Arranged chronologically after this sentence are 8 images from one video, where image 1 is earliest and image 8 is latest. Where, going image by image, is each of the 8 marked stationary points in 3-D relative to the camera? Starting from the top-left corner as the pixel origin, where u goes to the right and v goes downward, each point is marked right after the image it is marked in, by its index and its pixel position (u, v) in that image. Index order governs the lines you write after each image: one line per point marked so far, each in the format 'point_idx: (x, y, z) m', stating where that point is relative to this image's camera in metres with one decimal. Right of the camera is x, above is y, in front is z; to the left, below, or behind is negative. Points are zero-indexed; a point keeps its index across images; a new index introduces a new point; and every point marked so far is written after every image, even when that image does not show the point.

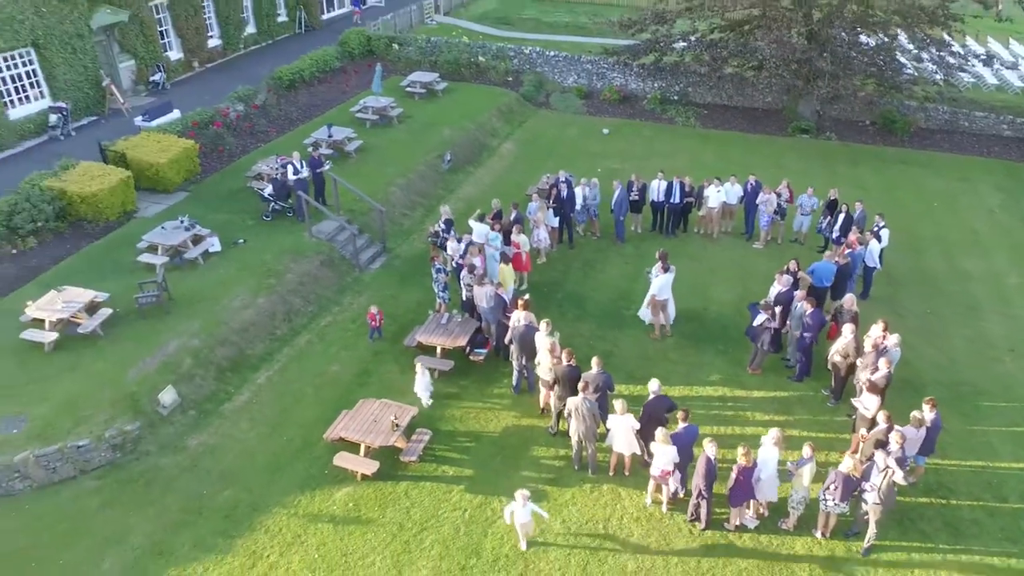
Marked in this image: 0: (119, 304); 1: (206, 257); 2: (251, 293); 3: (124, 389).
0: (-7.0, -0.3, +14.8) m
1: (-6.1, +0.6, +16.4) m
2: (-4.8, -0.1, +15.2) m
3: (-5.9, -1.5, +12.7) m
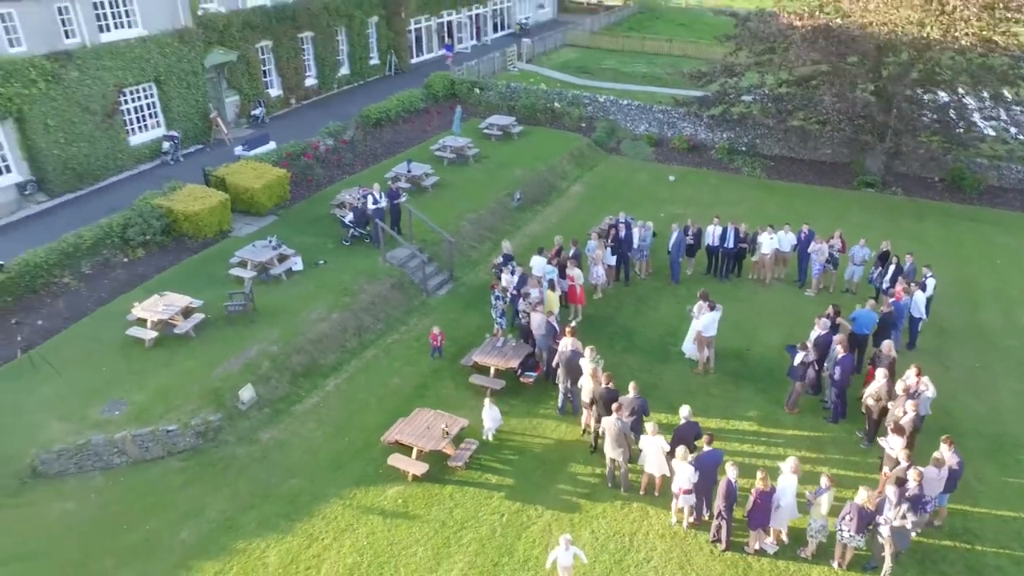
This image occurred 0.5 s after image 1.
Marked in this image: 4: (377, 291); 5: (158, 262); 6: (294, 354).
0: (-6.0, -0.5, +16.5) m
1: (-4.8, +0.3, +18.0) m
2: (-3.7, -0.4, +16.7) m
3: (-5.1, -1.7, +14.2) m
4: (-2.9, -0.1, +17.6) m
5: (-8.0, +0.6, +18.7) m
6: (-4.1, -1.2, +15.3) m
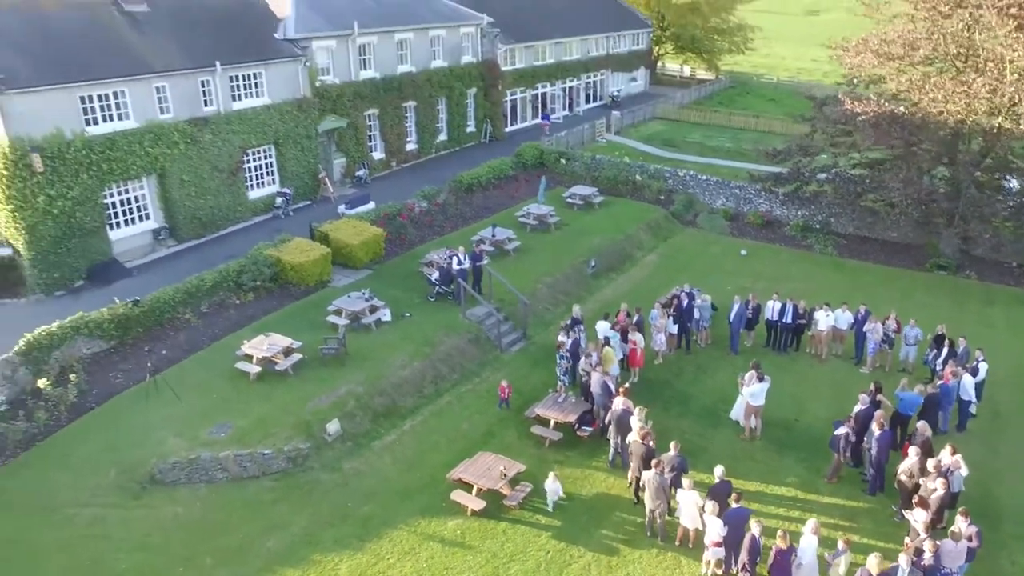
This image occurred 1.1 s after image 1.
0: (-4.6, -1.4, +18.6) m
1: (-3.2, -0.9, +20.1) m
2: (-2.3, -1.6, +18.5) m
3: (-4.1, -2.5, +16.1) m
4: (-1.3, -1.3, +19.4) m
5: (-6.3, -0.5, +21.1) m
6: (-2.8, -2.2, +17.2) m
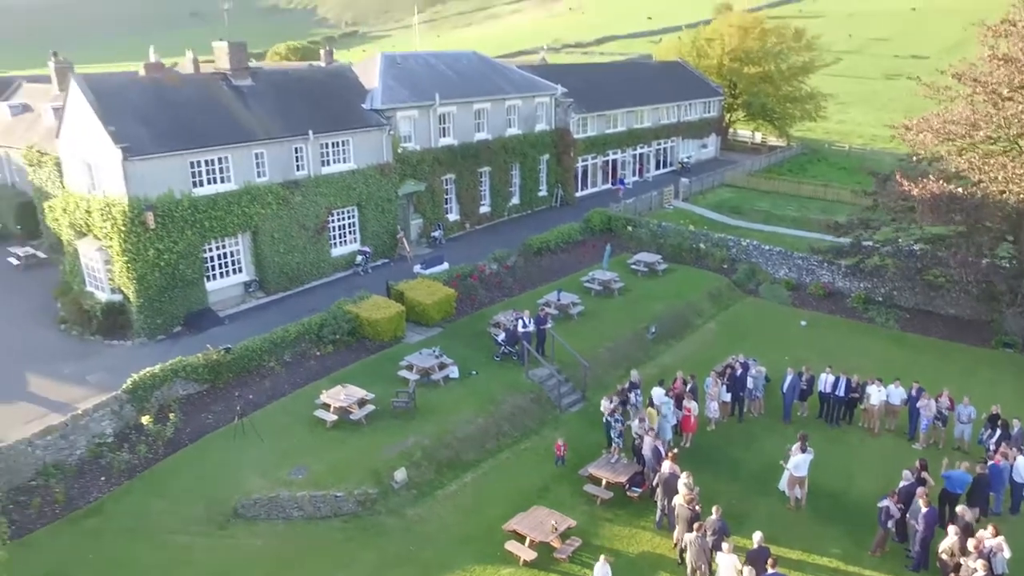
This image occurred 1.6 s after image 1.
0: (-3.2, -2.8, +20.0) m
1: (-1.7, -2.4, +21.4) m
2: (-0.9, -3.0, +19.8) m
3: (-2.9, -3.7, +17.5) m
4: (+0.1, -2.8, +20.6) m
5: (-4.6, -1.9, +22.7) m
6: (-1.6, -3.6, +18.4) m
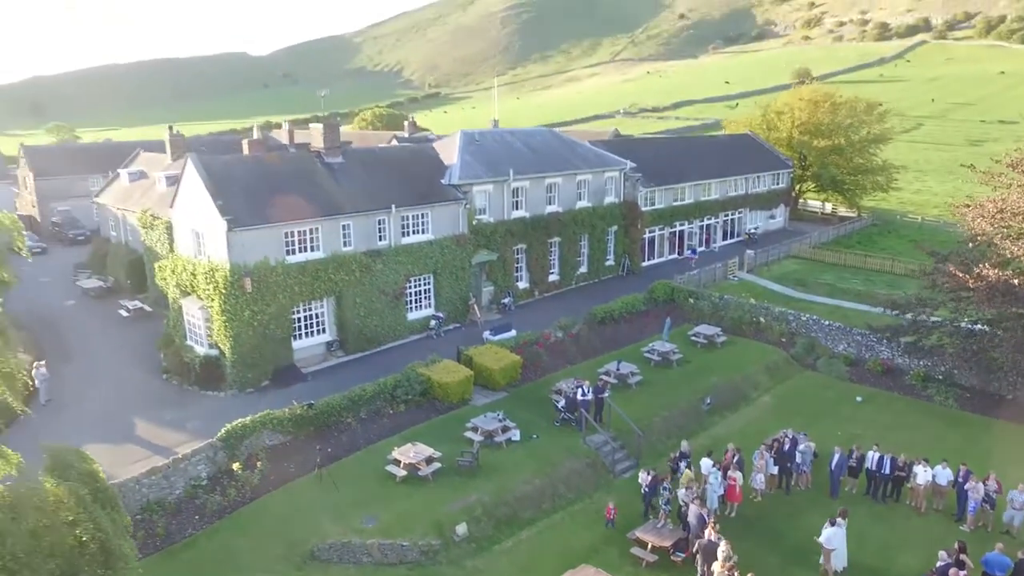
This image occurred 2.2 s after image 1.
0: (-1.7, -4.6, +21.7) m
1: (-0.1, -4.3, +23.0) m
2: (+0.5, -4.8, +21.2) m
3: (-1.7, -5.3, +19.1) m
4: (+1.6, -4.7, +22.0) m
5: (-2.9, -3.8, +24.6) m
6: (-0.3, -5.3, +19.9) m
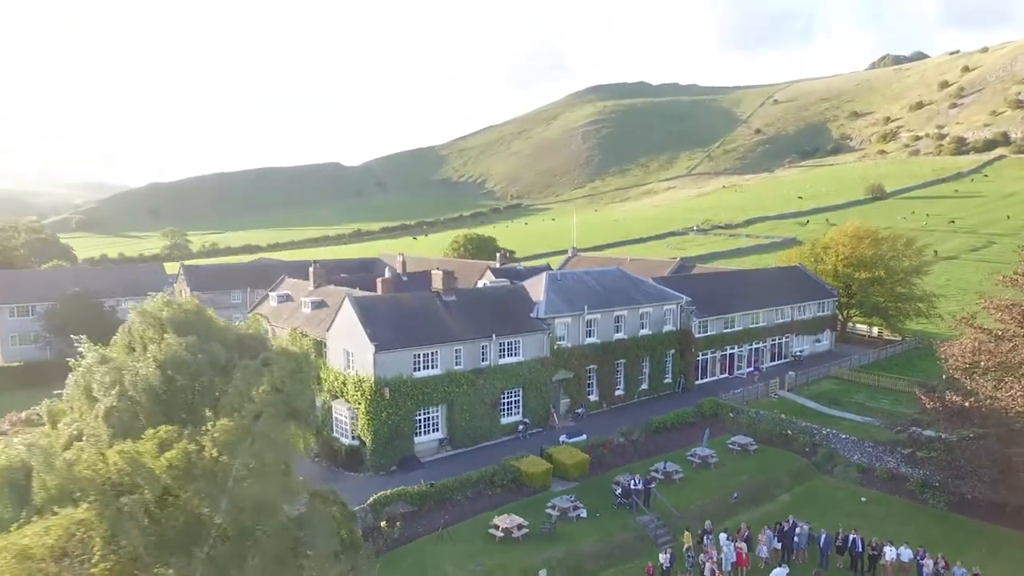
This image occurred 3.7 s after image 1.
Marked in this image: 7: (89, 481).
0: (+0.7, -8.7, +29.8) m
1: (+2.4, -8.6, +30.9) m
2: (+2.9, -8.9, +29.0) m
3: (+0.5, -9.1, +27.0) m
4: (+4.1, -8.9, +29.6) m
5: (-0.2, -8.3, +32.8) m
6: (+2.0, -9.2, +27.8) m
7: (-6.5, -3.1, +12.9) m
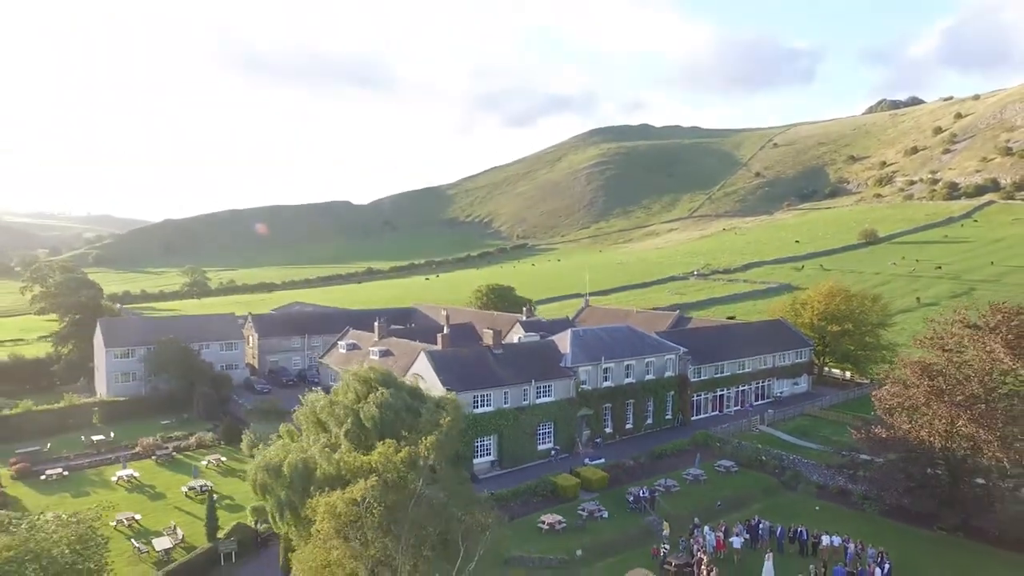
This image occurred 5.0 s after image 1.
0: (+2.8, -11.7, +40.9) m
1: (+4.5, -11.7, +42.0) m
2: (+5.0, -11.9, +40.2) m
3: (+2.6, -12.0, +38.2) m
4: (+6.1, -12.0, +40.8) m
5: (+1.9, -11.5, +43.9) m
6: (+4.0, -12.1, +38.9) m
7: (-4.4, -5.3, +24.3) m
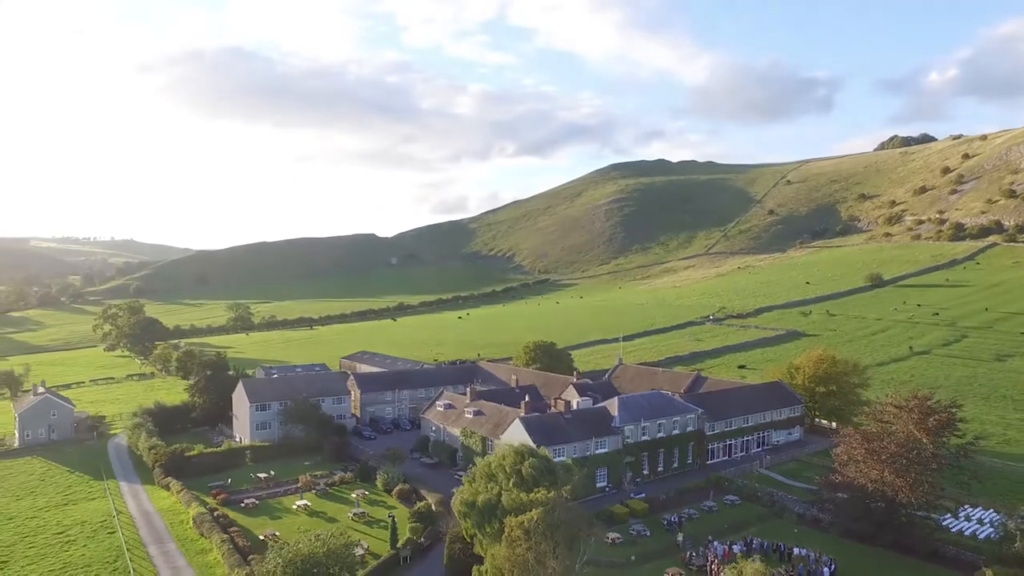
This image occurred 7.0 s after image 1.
0: (+8.3, -18.6, +60.9) m
1: (+10.1, -18.6, +62.0) m
2: (+10.4, -18.8, +60.1) m
3: (+8.0, -18.8, +58.2) m
4: (+11.6, -18.9, +60.7) m
5: (+7.5, -18.4, +64.0) m
6: (+9.5, -18.9, +58.9) m
7: (+0.8, -11.7, +44.7) m
